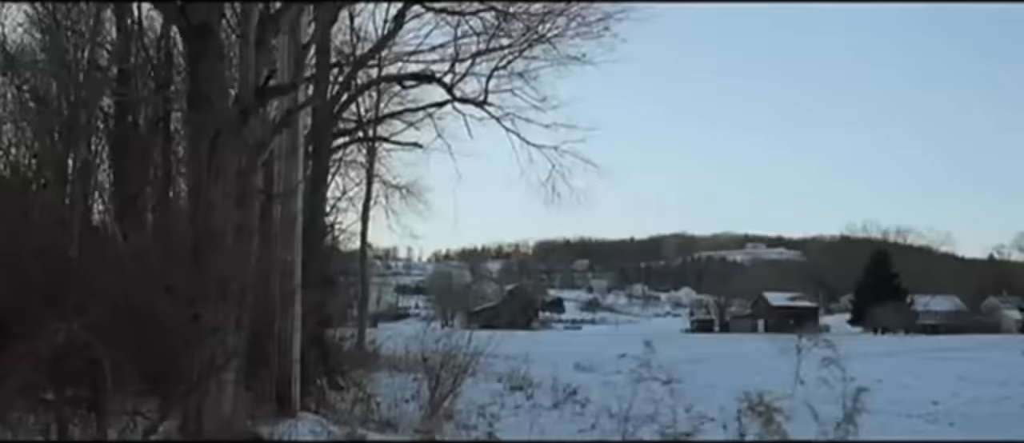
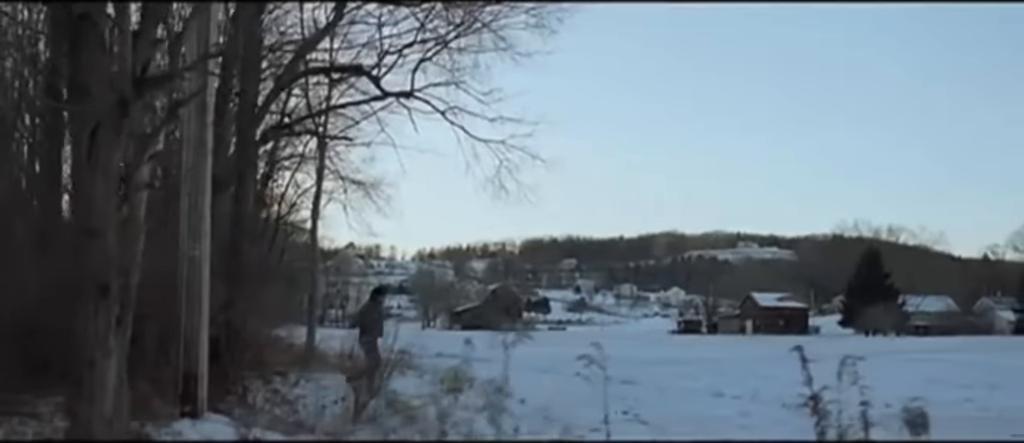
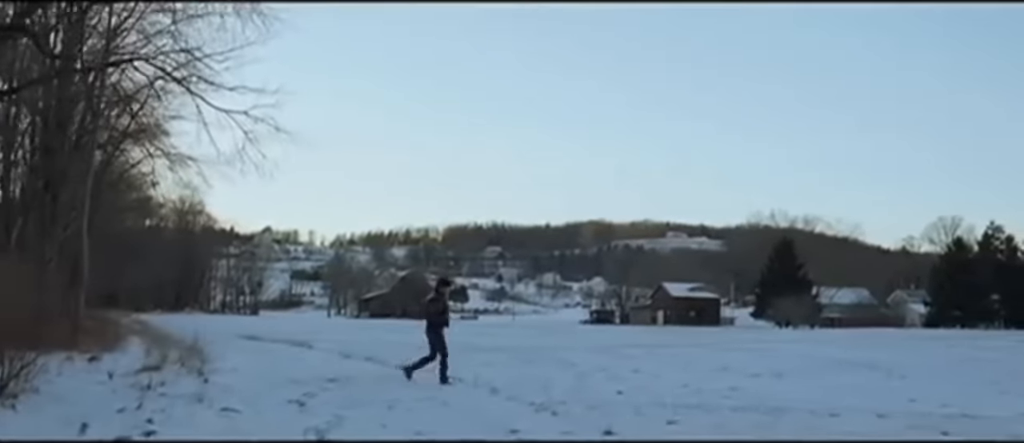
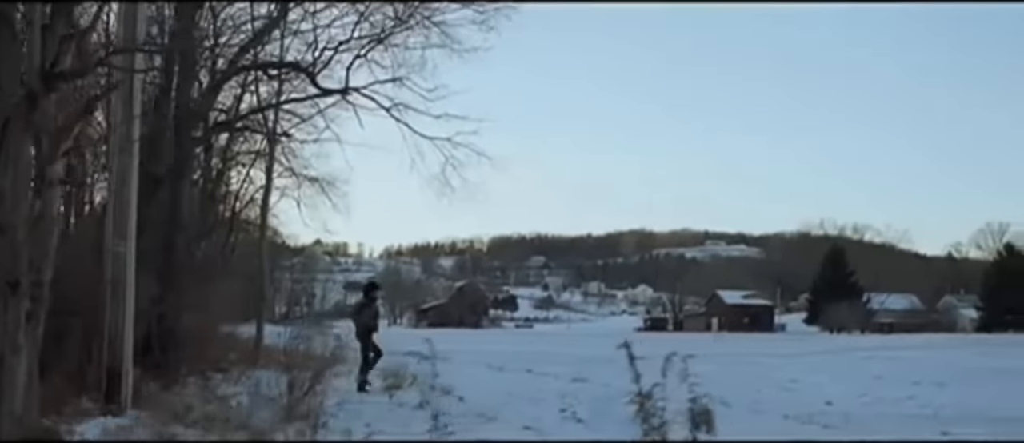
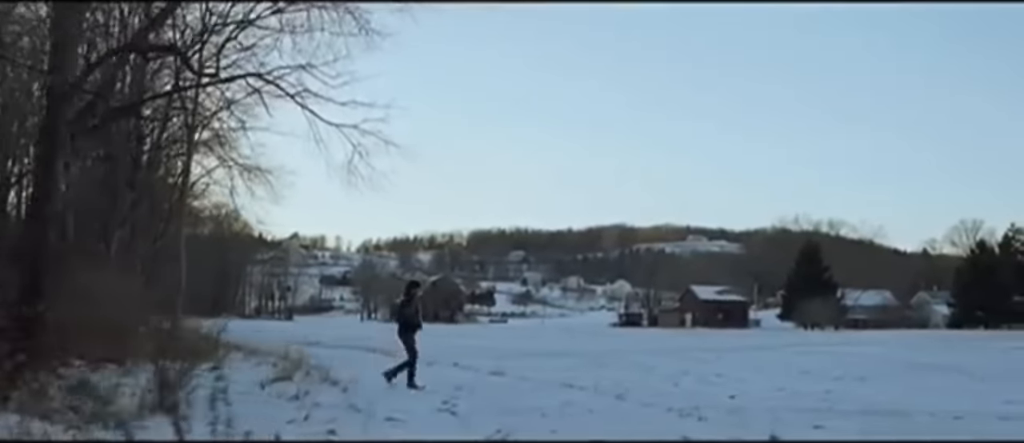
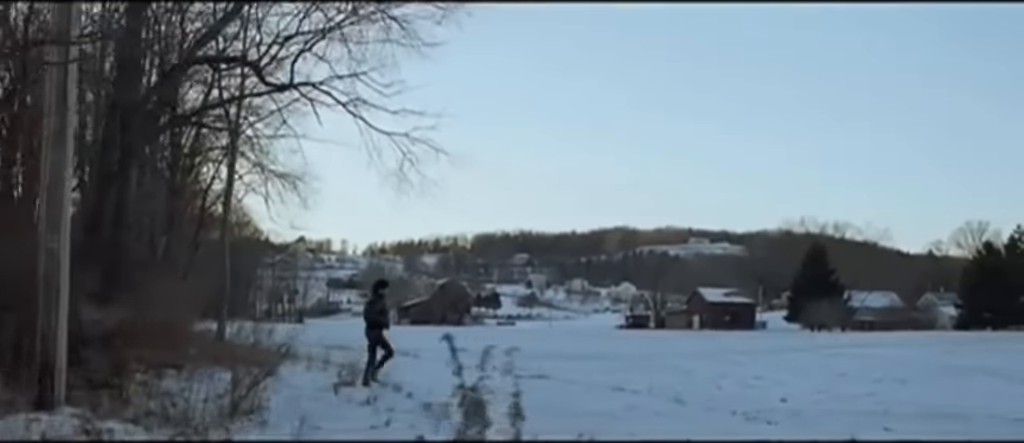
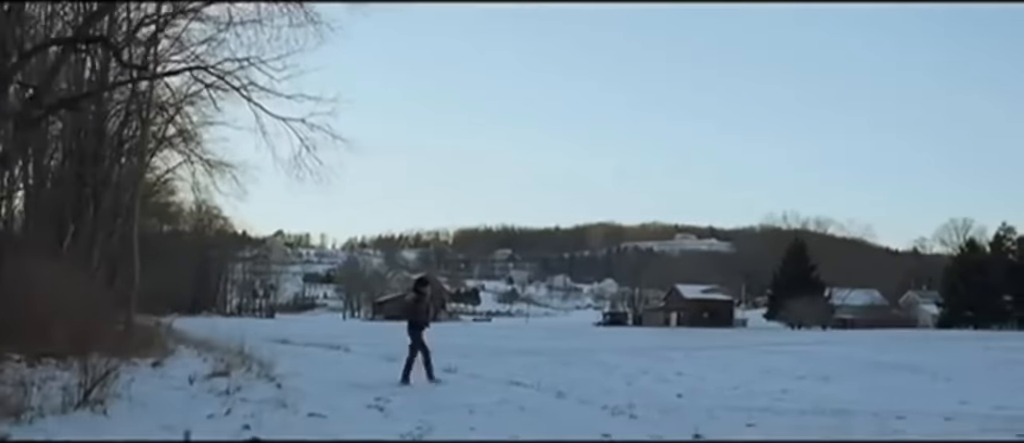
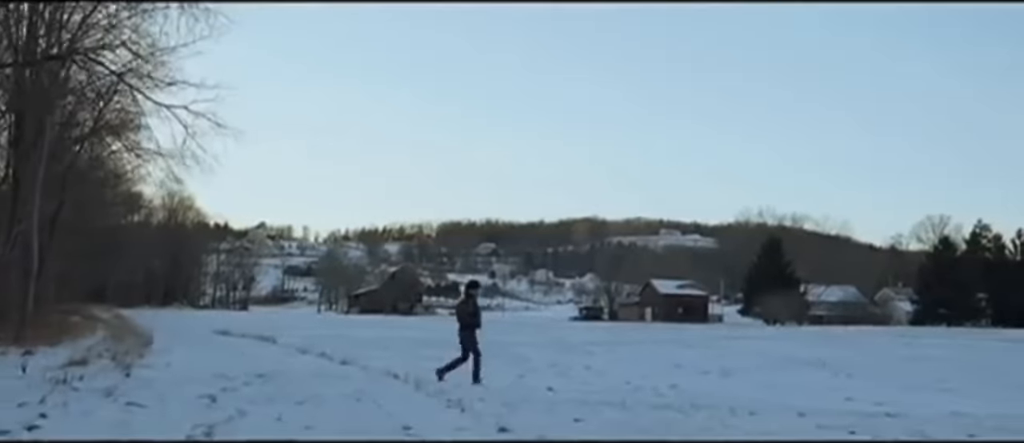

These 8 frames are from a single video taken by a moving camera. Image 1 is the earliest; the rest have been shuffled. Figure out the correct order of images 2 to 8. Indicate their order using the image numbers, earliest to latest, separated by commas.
2, 4, 6, 5, 7, 3, 8
